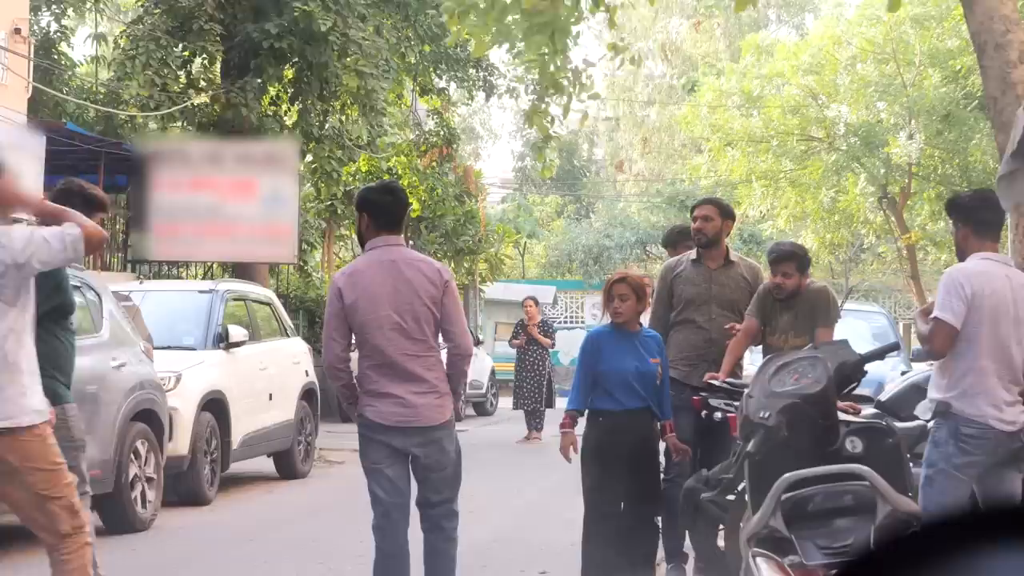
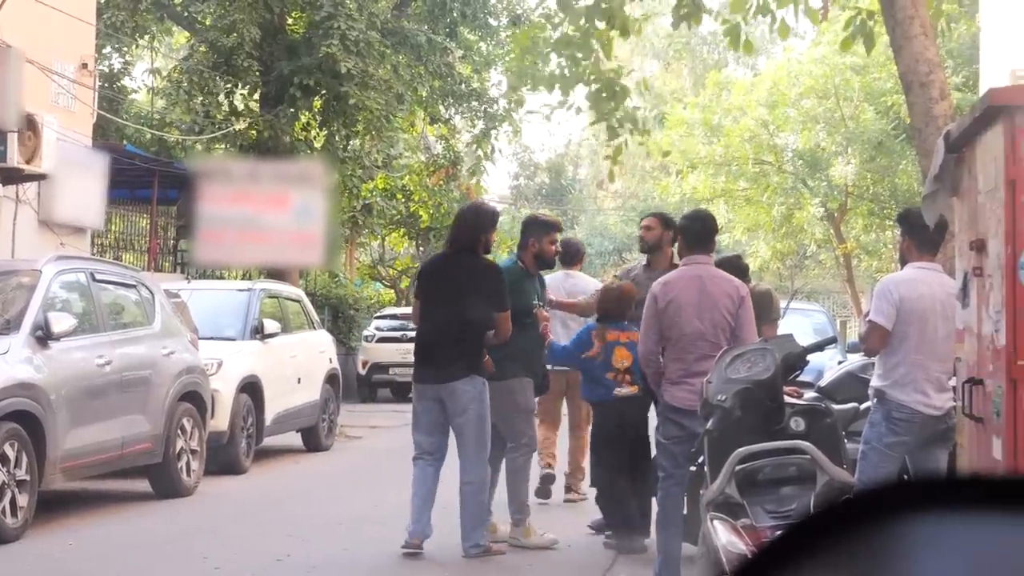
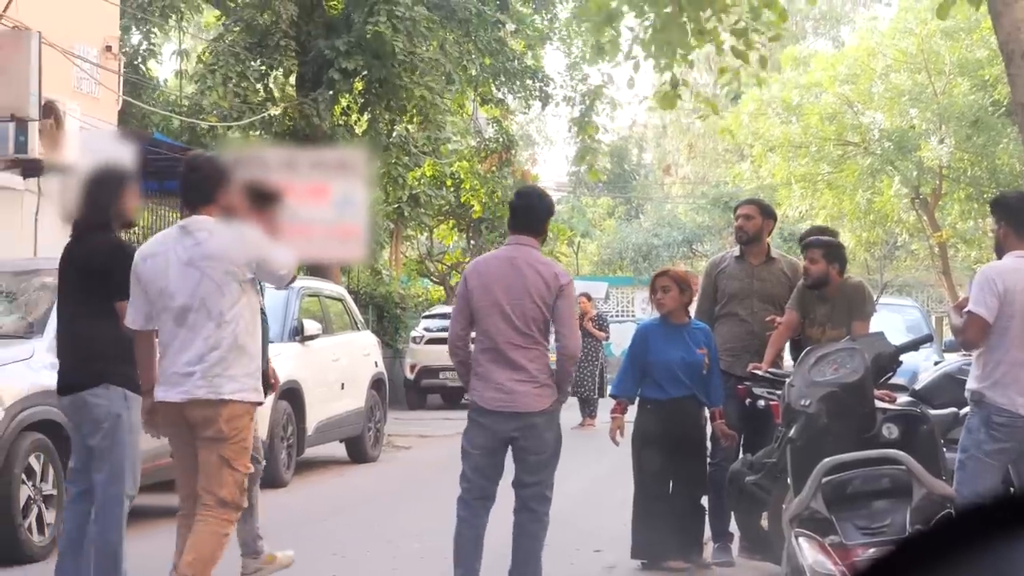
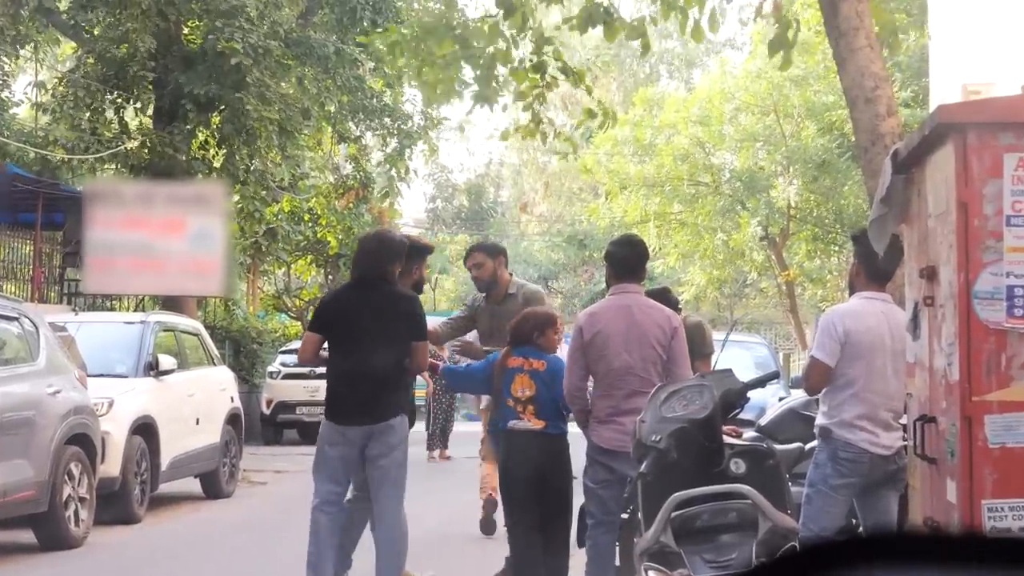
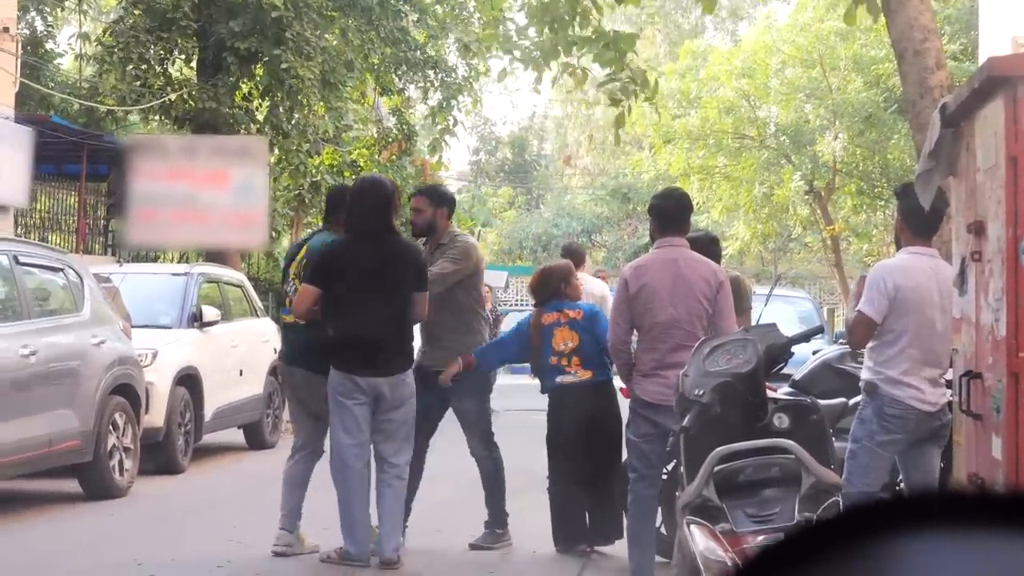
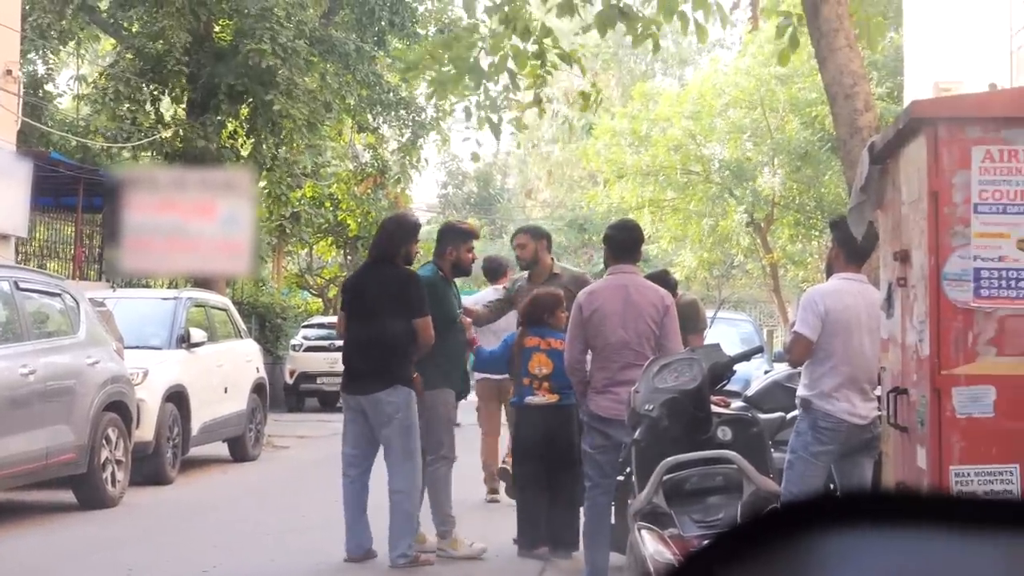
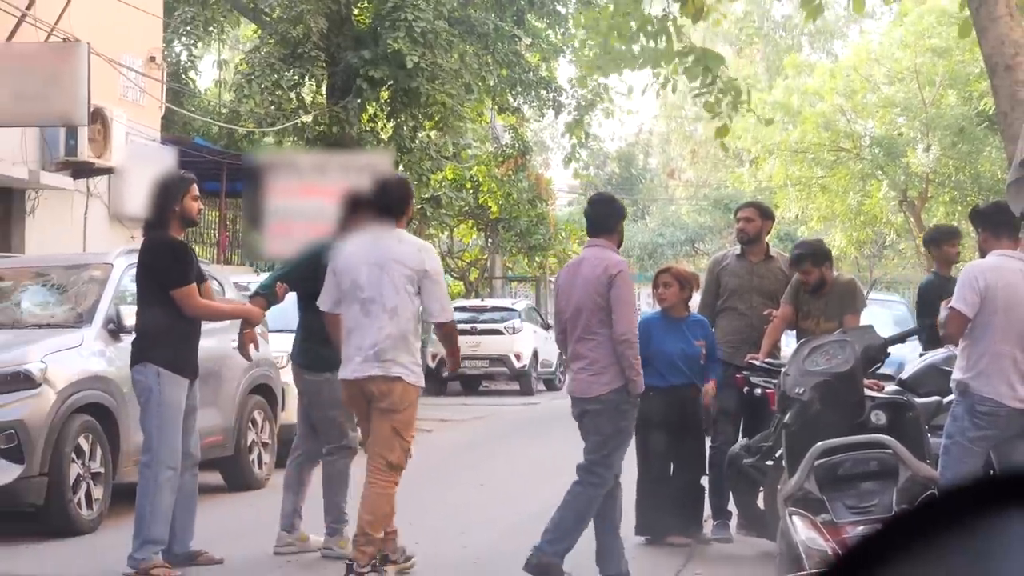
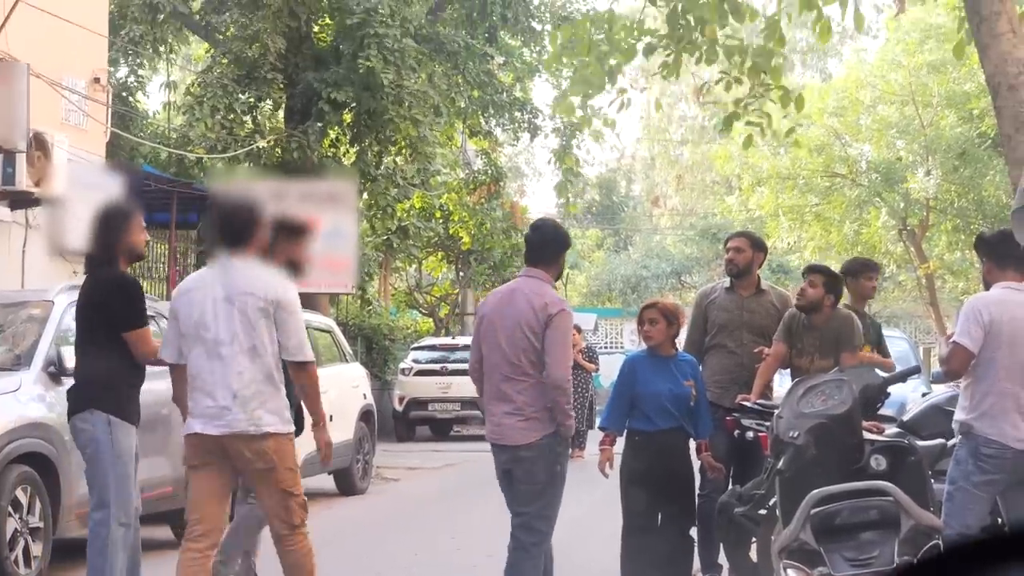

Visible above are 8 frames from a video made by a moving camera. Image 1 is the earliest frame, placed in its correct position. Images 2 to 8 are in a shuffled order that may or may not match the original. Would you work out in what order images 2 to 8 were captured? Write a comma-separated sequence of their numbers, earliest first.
3, 8, 7, 2, 6, 4, 5
